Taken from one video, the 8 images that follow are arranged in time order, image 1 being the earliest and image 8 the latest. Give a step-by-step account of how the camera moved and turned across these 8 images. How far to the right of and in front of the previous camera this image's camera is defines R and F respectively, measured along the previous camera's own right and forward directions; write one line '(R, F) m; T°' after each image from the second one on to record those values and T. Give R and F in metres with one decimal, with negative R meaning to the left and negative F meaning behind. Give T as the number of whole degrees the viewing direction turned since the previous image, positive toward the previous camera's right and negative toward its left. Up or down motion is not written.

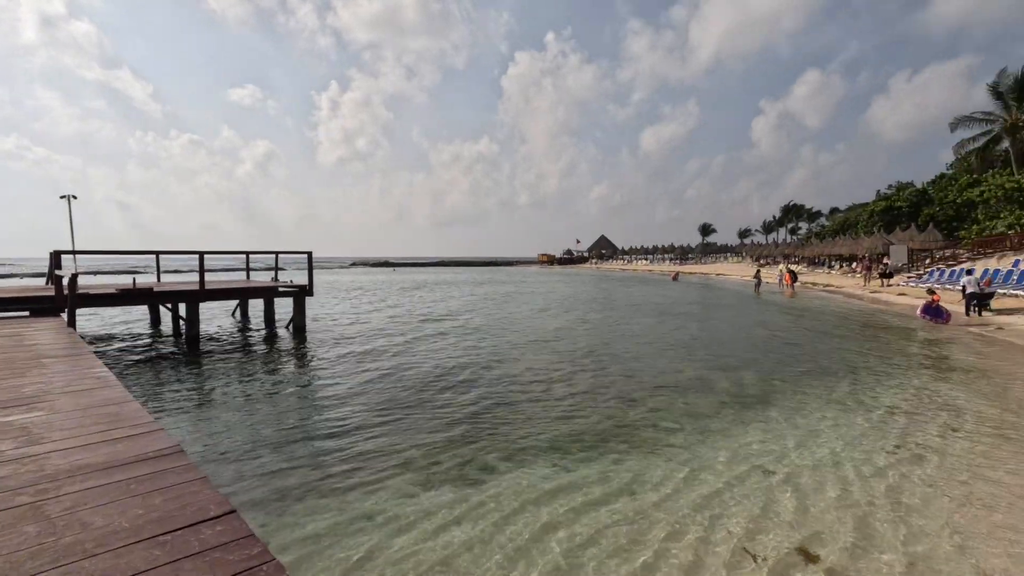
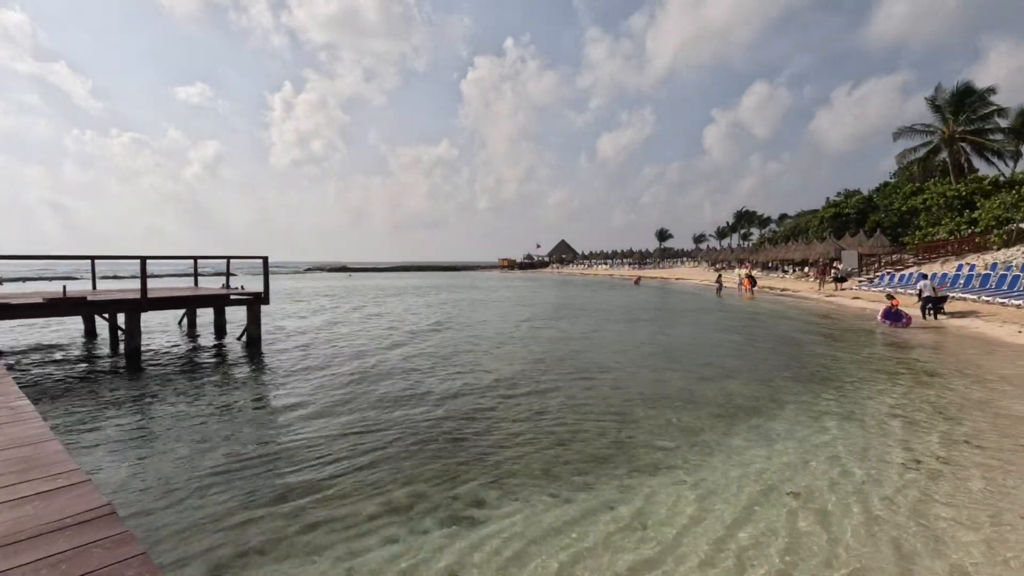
(-0.4, +0.7) m; +4°
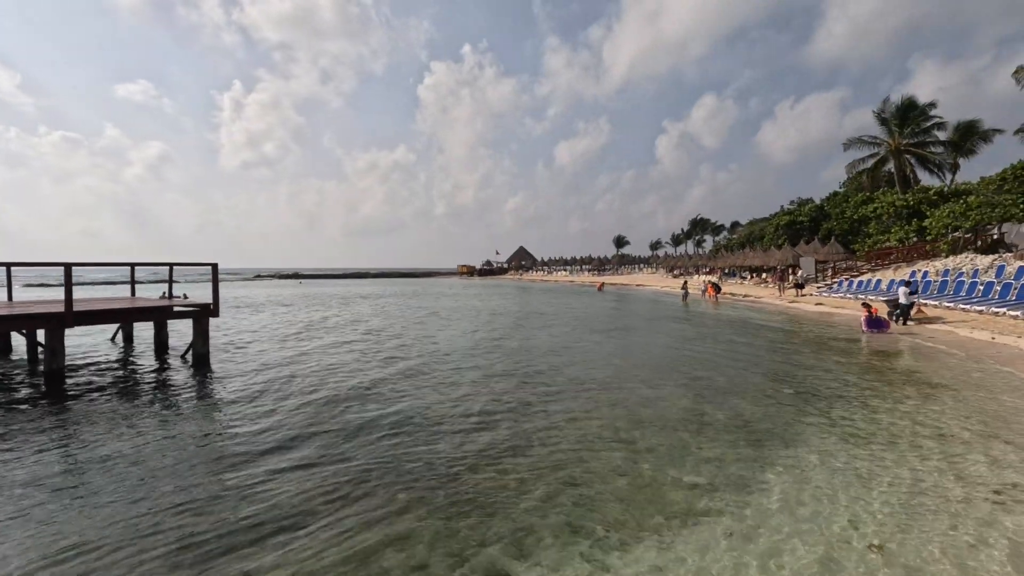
(-0.6, +1.1) m; +5°
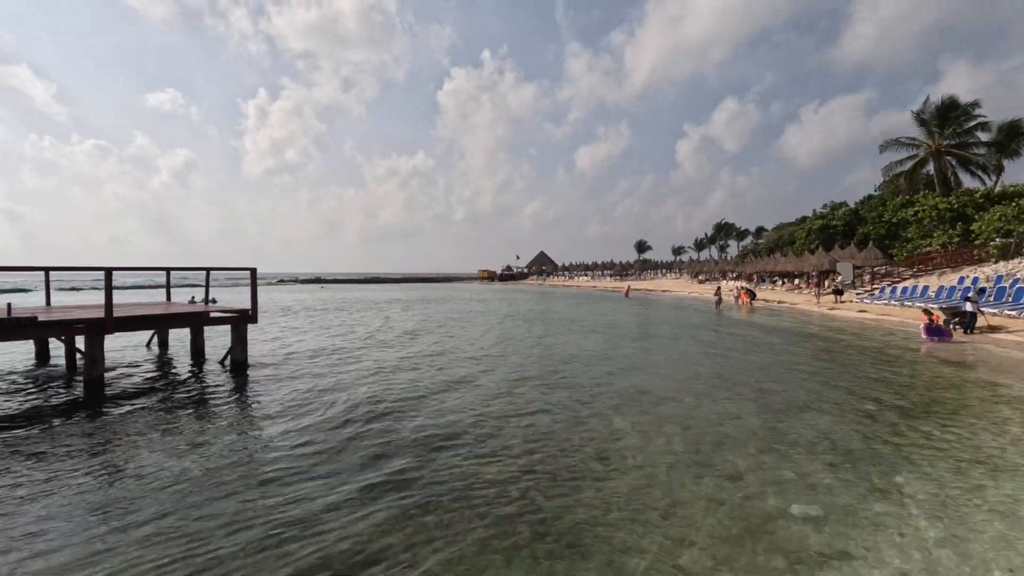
(-0.8, +0.6) m; -2°
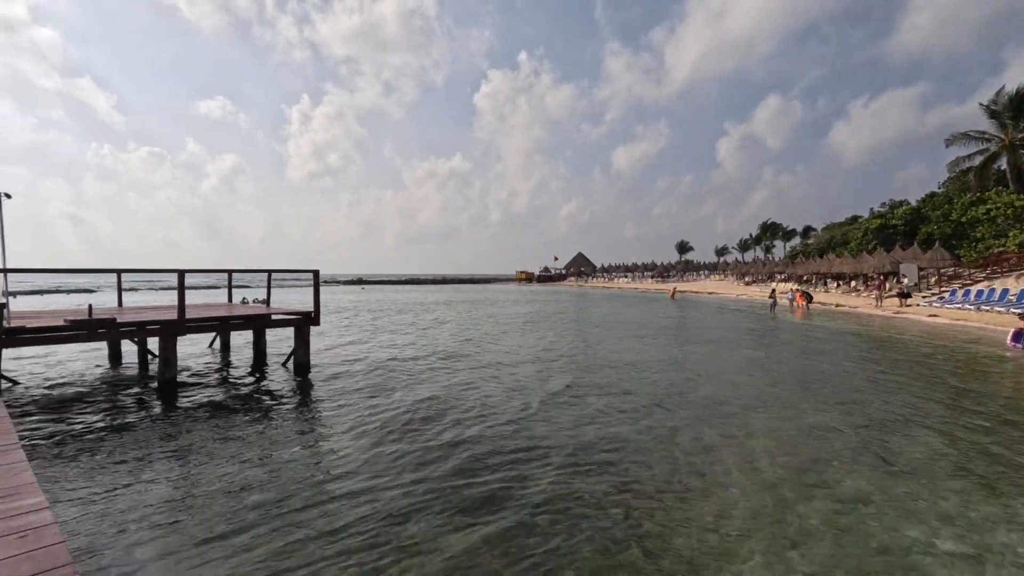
(-0.7, +0.4) m; -4°
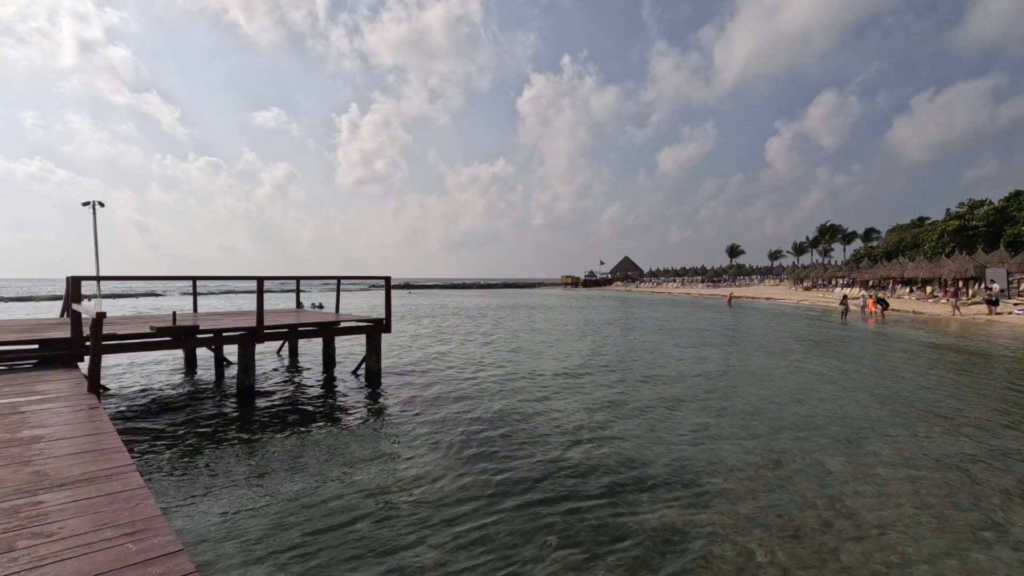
(-0.9, +0.5) m; -4°
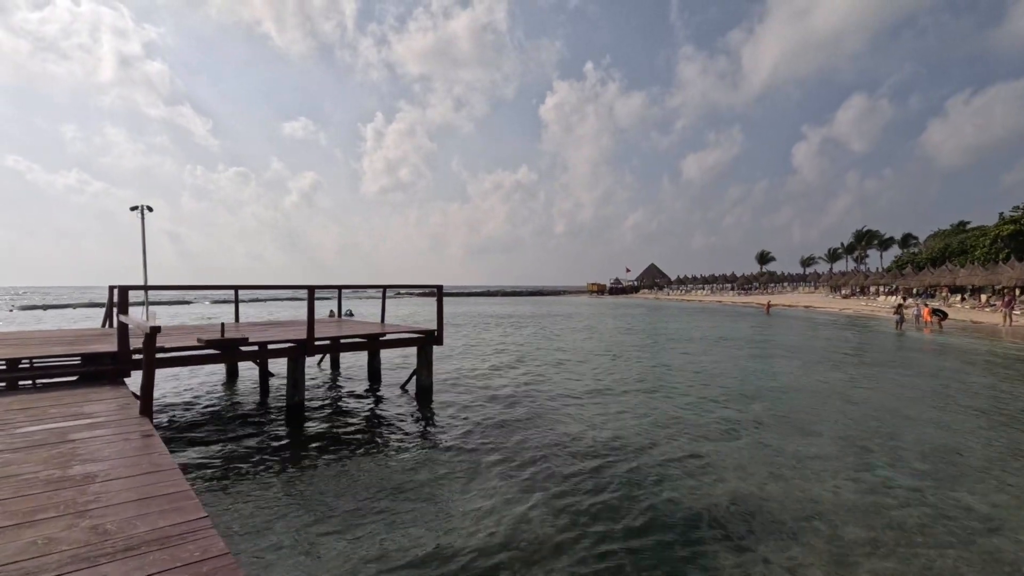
(-0.9, +0.8) m; -2°
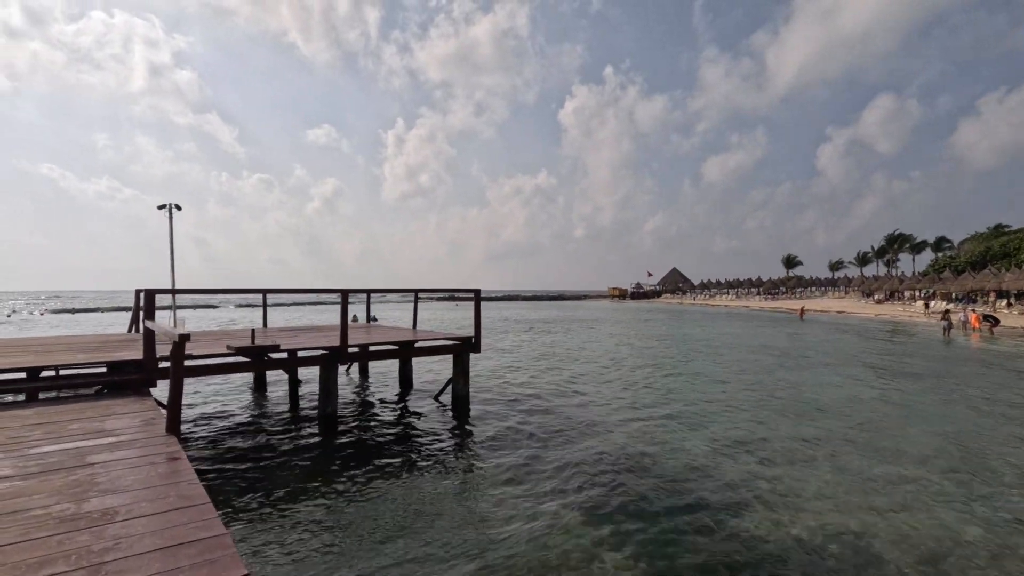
(-0.5, +0.7) m; -2°
